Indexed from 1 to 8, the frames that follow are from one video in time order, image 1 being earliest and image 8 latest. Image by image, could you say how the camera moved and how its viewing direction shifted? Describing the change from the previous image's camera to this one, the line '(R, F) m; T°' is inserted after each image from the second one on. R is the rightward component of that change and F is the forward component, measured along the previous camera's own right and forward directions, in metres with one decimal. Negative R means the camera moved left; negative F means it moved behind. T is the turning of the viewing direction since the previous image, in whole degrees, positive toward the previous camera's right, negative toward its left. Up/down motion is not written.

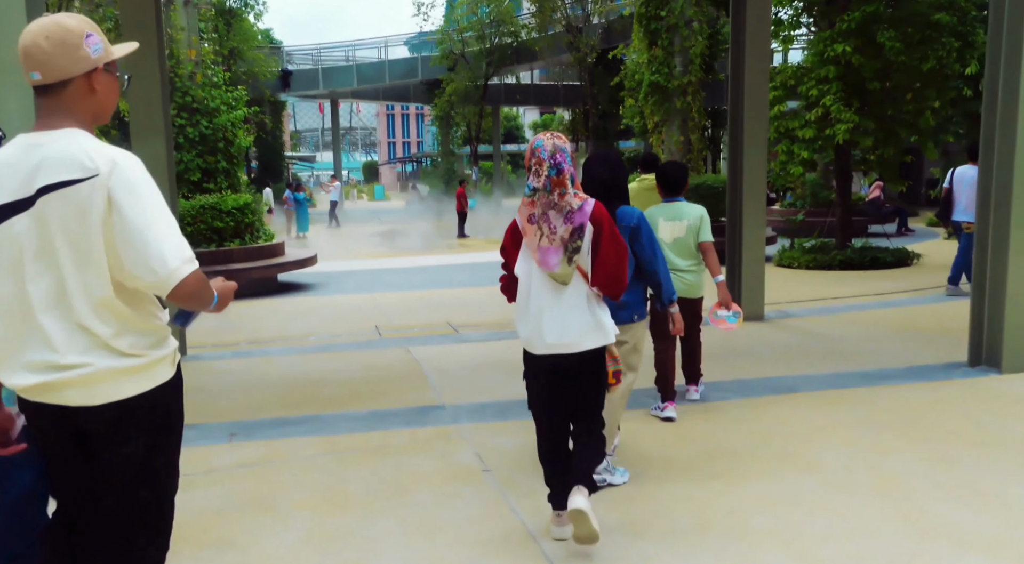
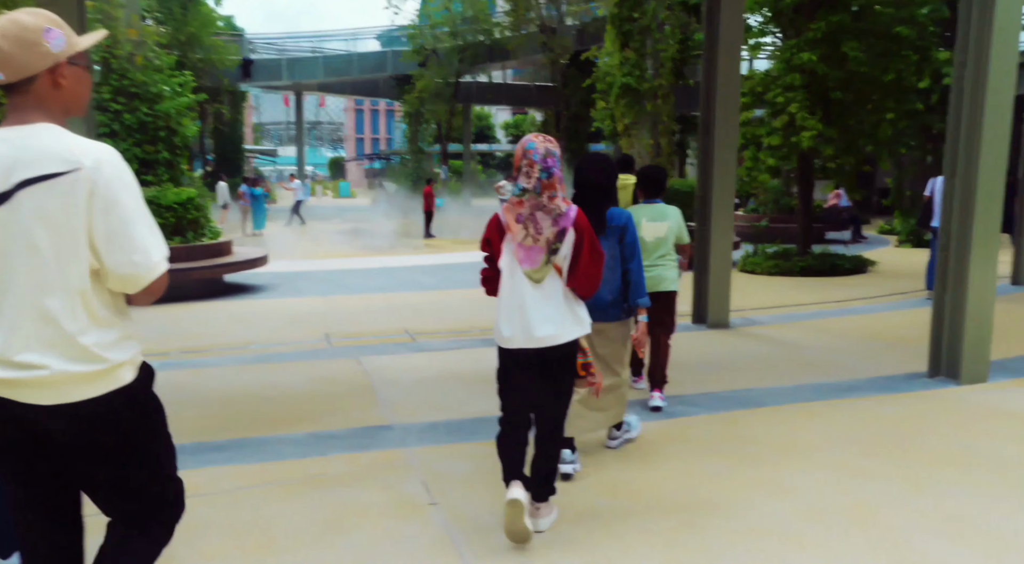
(+0.1, +0.2) m; +2°
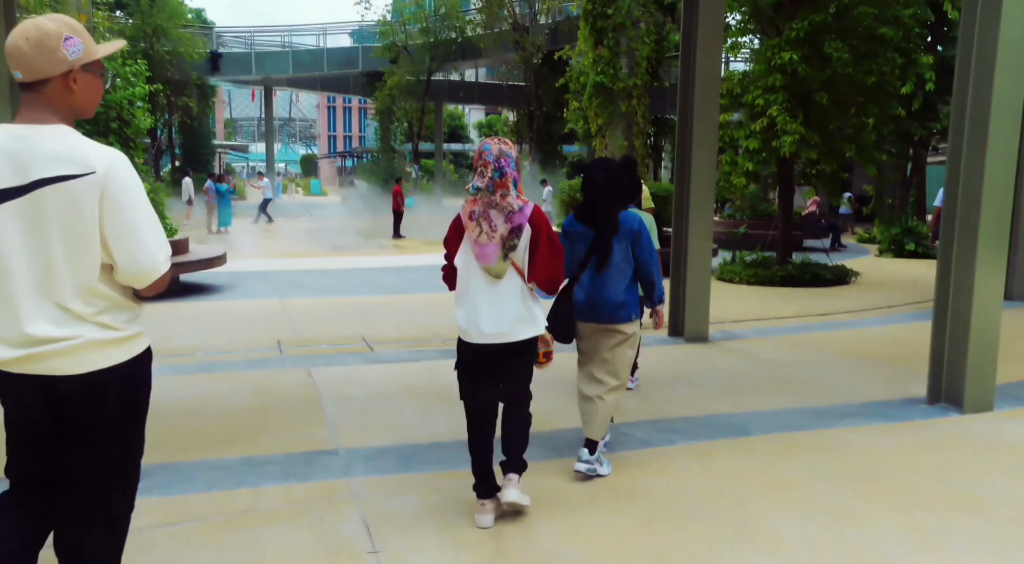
(+0.1, +0.5) m; +2°
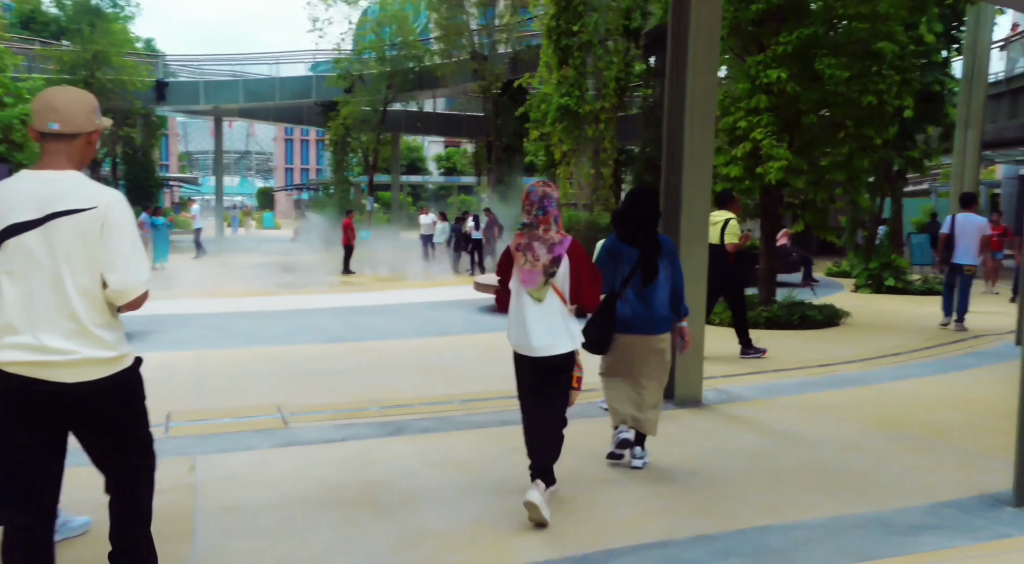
(+0.1, +1.5) m; +3°
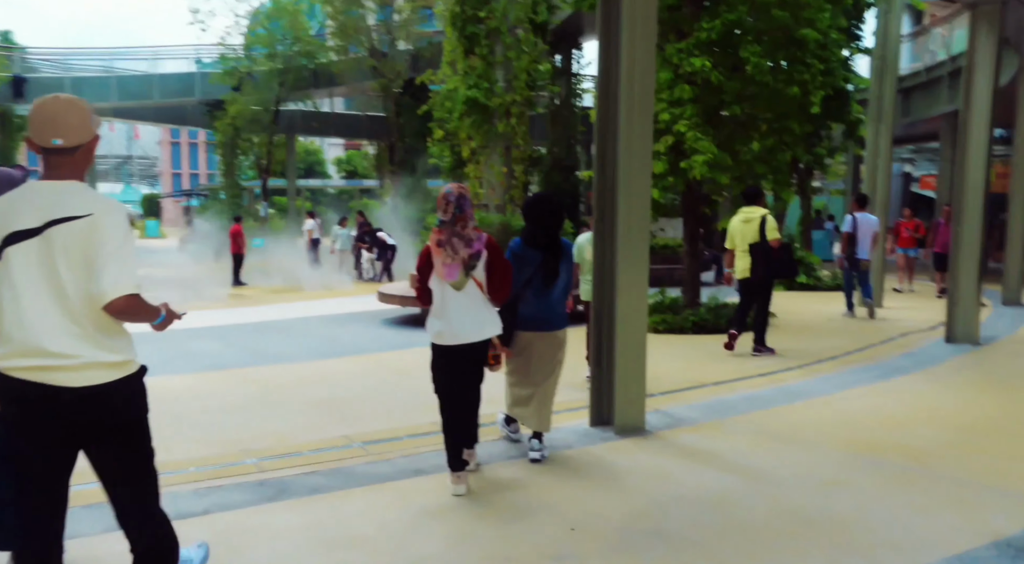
(0.0, +1.0) m; +7°
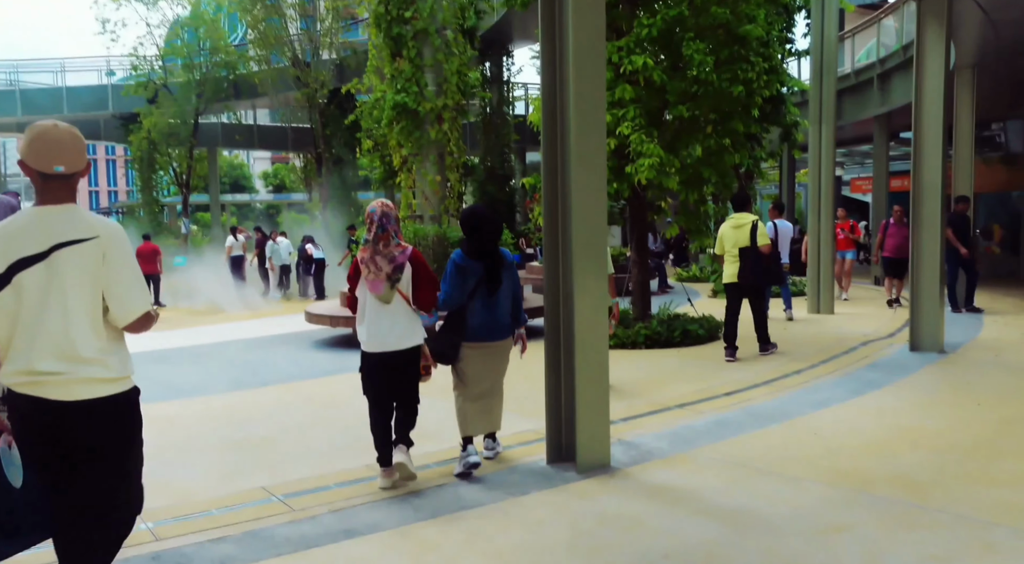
(0.0, +0.7) m; +5°
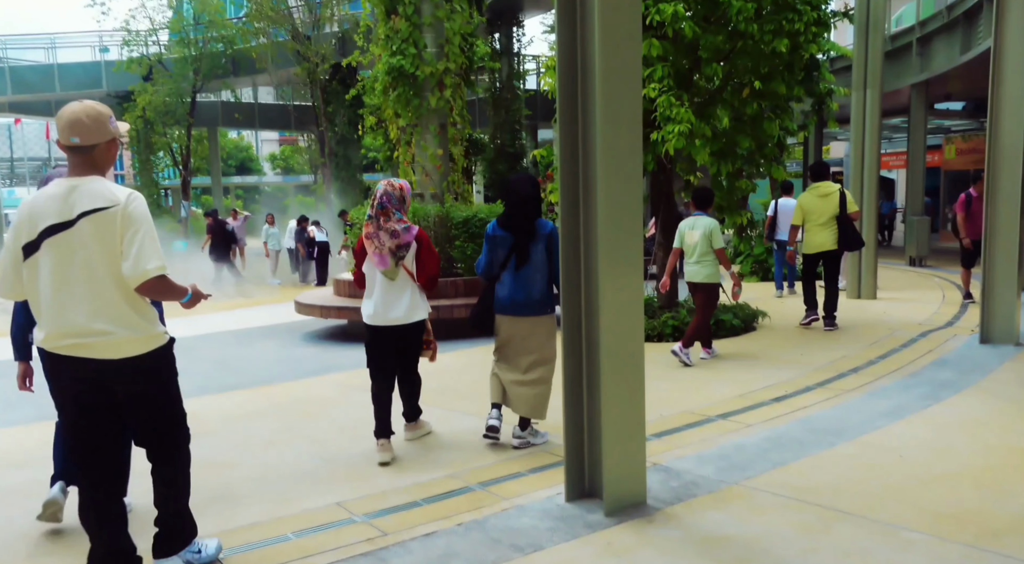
(0.0, +1.1) m; -1°
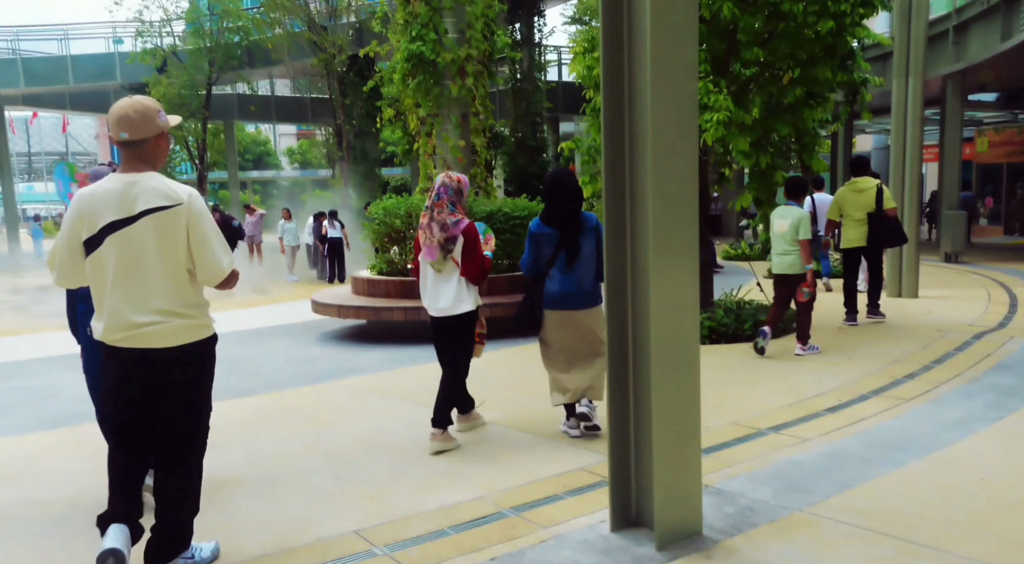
(-0.1, +0.4) m; -1°
